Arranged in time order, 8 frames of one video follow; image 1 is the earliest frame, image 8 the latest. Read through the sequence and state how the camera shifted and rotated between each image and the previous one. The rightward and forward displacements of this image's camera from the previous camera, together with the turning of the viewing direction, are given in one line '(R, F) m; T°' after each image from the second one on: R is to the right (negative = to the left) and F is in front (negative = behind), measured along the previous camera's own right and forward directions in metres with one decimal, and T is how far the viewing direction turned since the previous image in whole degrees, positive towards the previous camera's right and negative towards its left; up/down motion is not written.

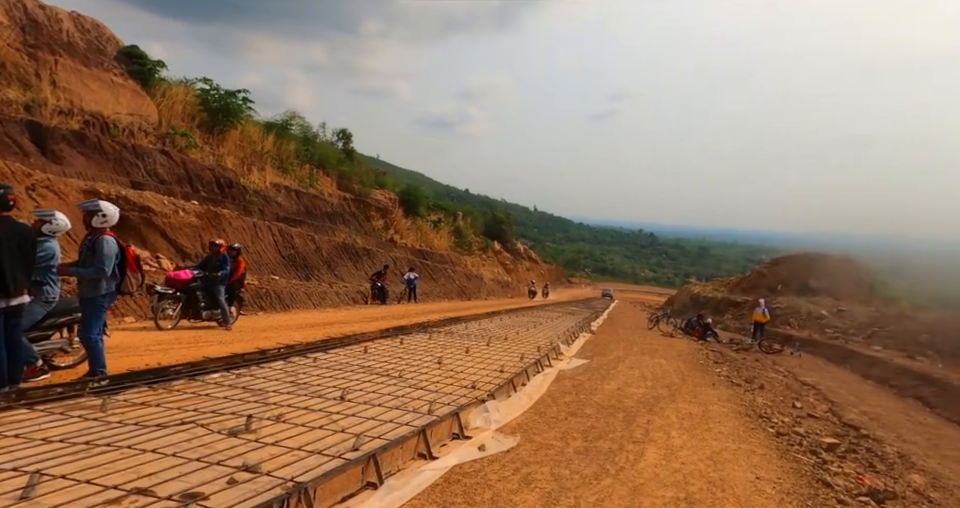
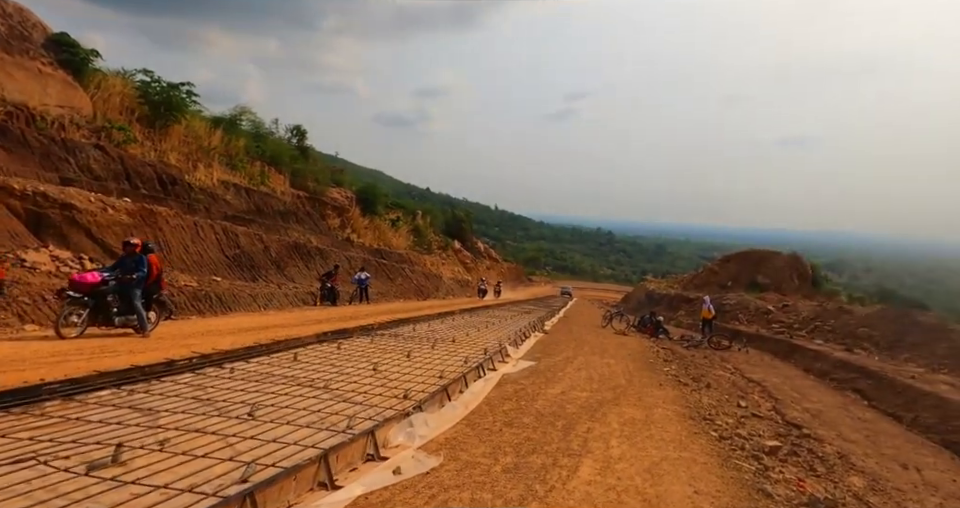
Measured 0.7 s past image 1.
(+0.4, +0.4) m; +4°
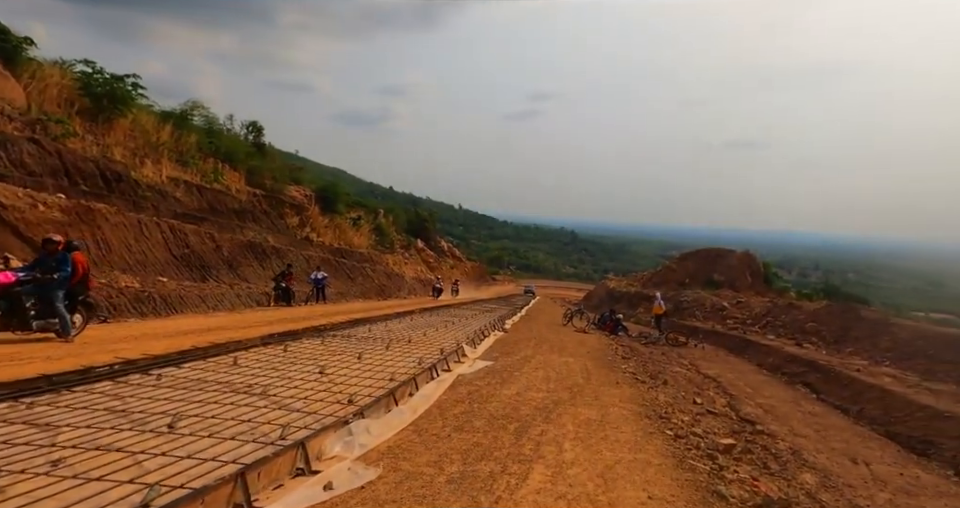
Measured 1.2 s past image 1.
(+0.2, +0.3) m; +4°
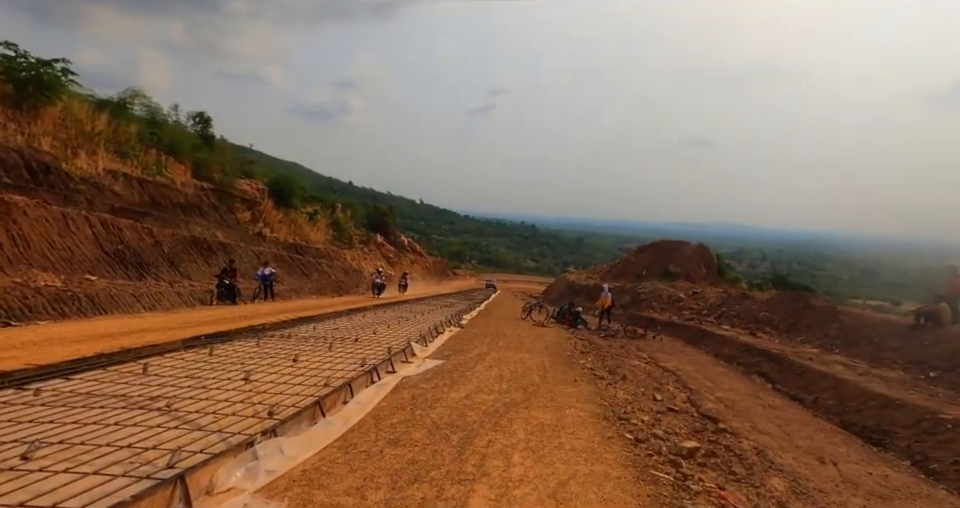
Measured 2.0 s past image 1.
(+0.2, +0.7) m; +4°
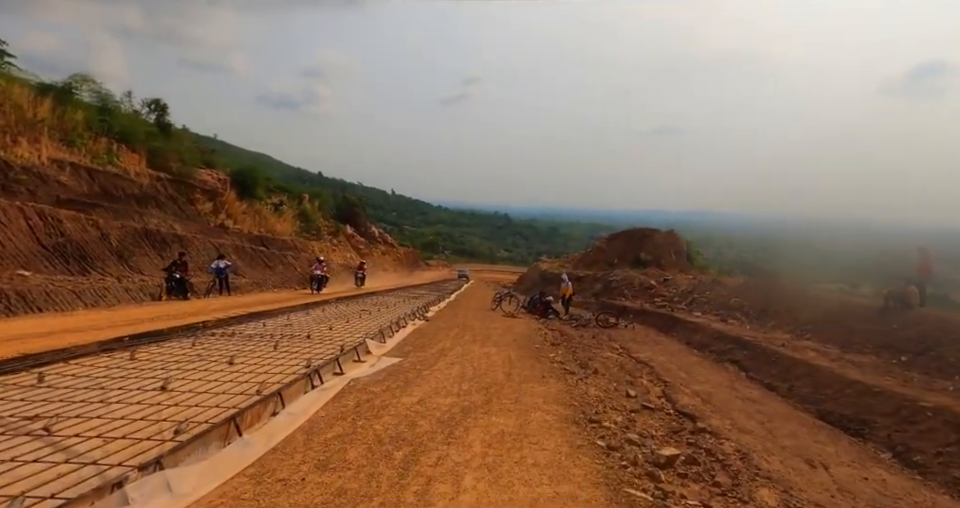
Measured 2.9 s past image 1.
(+0.2, +0.7) m; +3°
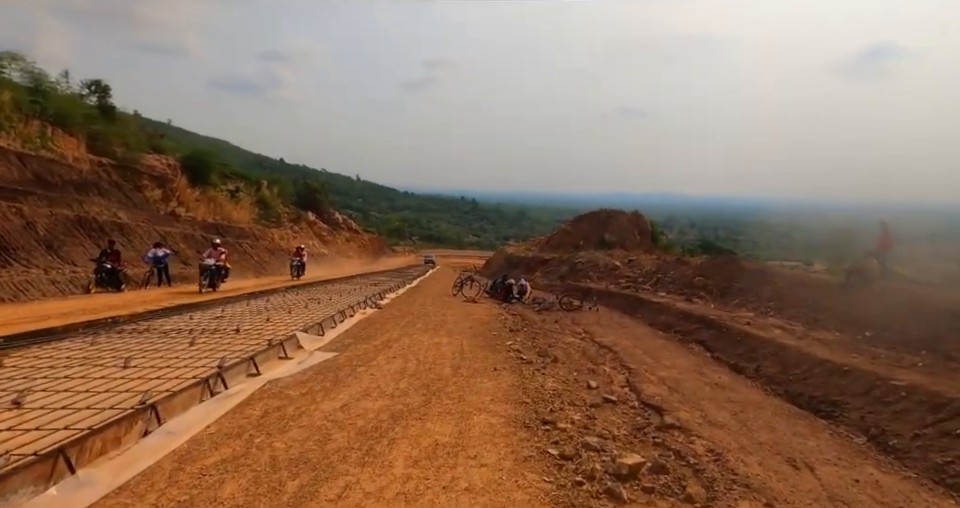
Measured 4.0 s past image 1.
(+0.4, +0.9) m; +4°
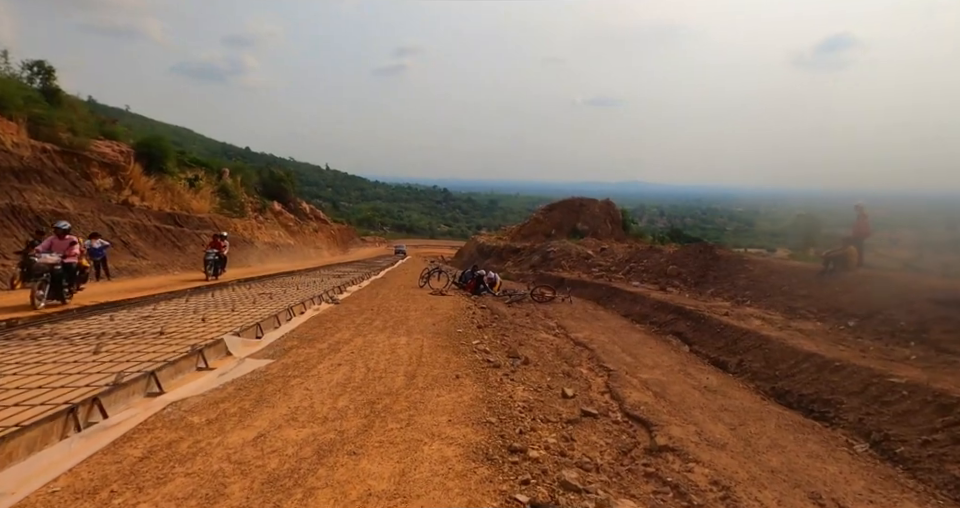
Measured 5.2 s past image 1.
(+0.2, +1.0) m; +3°
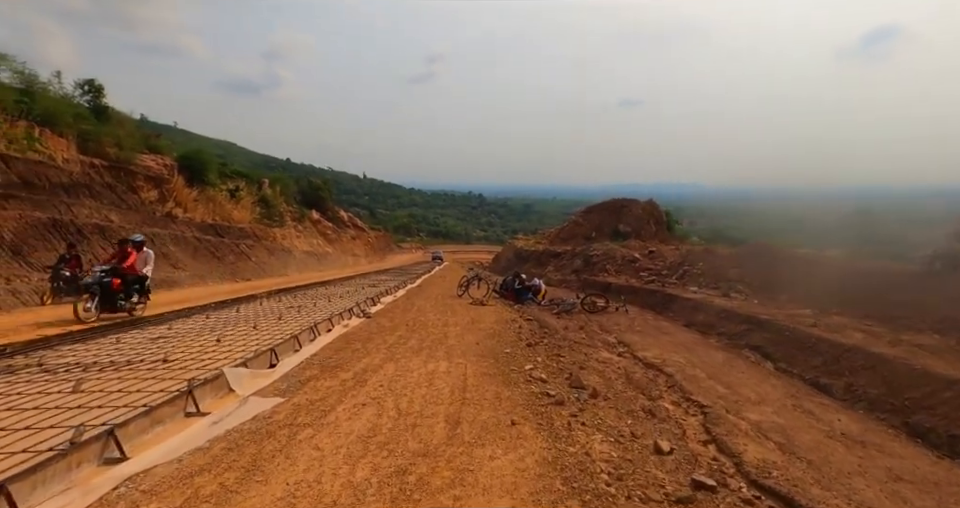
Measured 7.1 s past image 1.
(-0.2, +1.4) m; -4°
